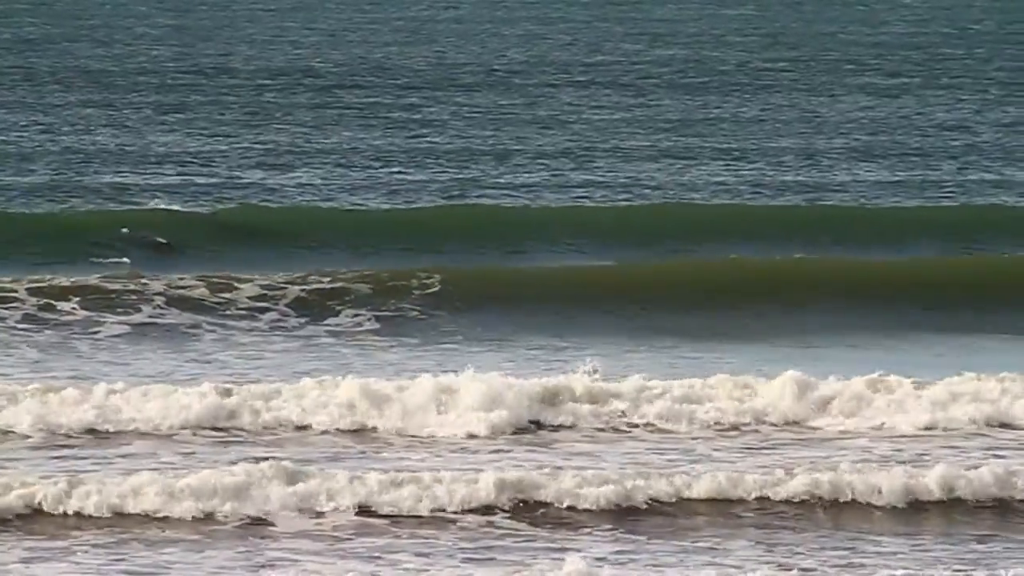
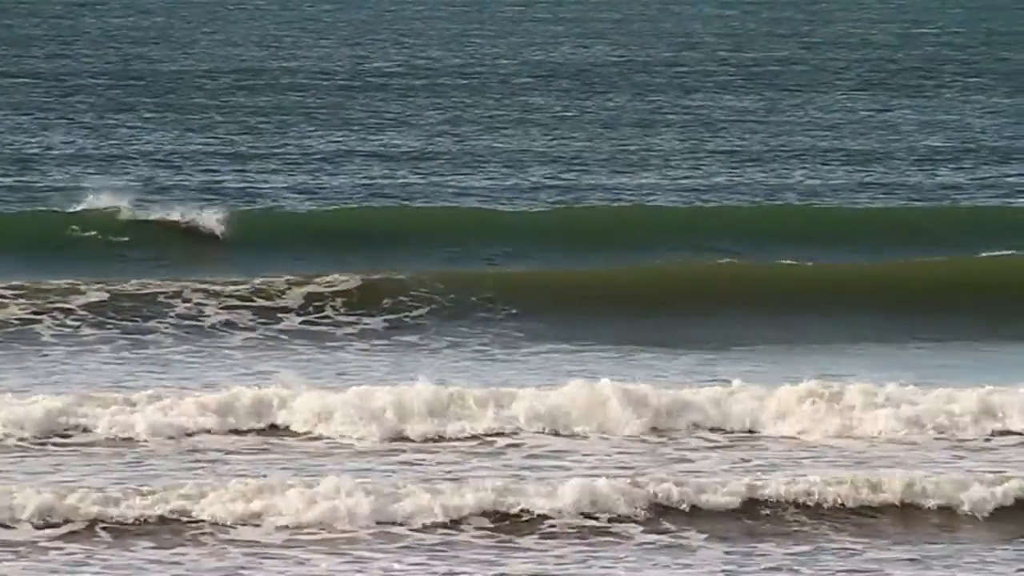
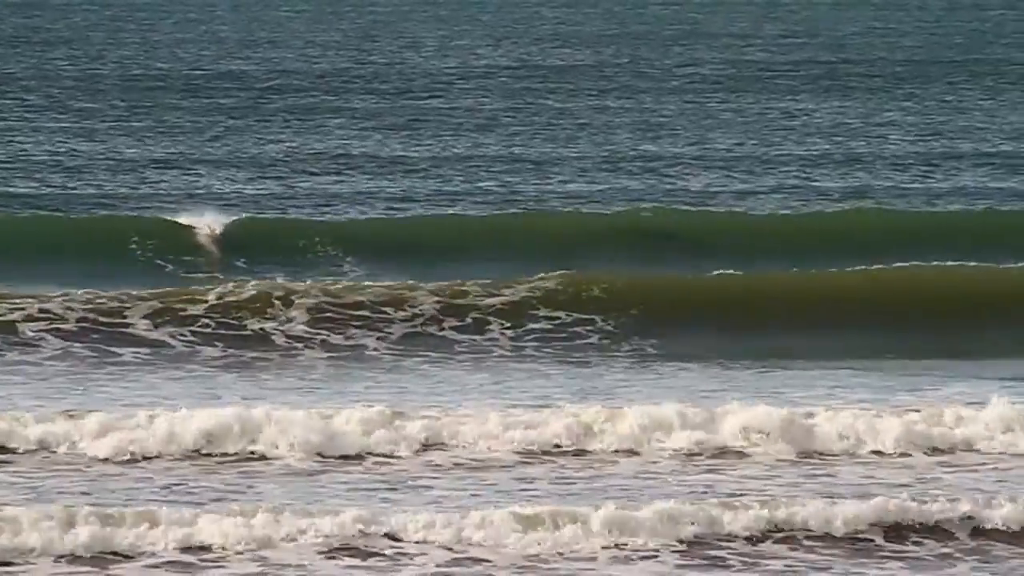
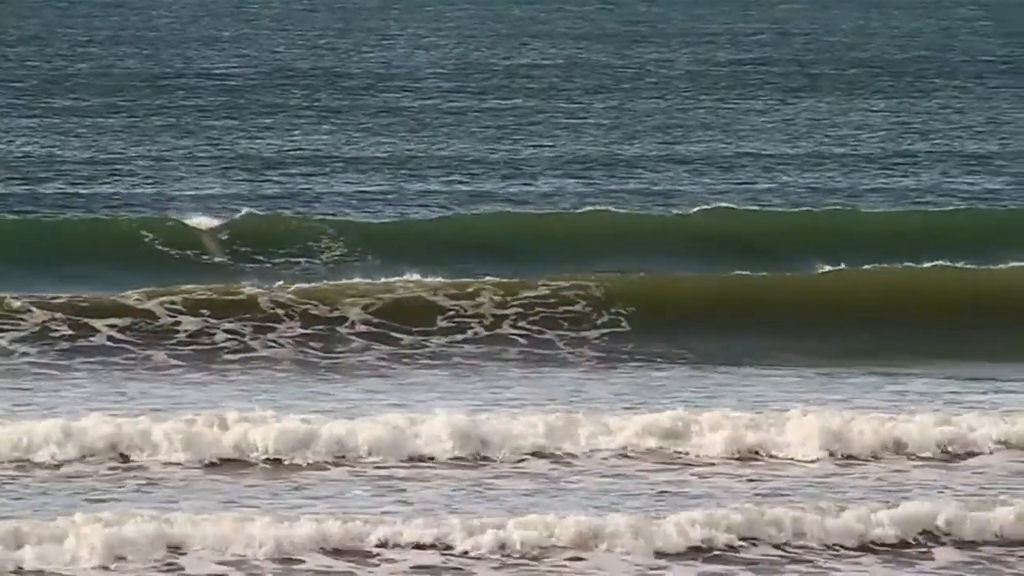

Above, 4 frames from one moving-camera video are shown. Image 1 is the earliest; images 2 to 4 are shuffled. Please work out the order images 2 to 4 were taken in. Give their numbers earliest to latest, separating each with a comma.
2, 3, 4
